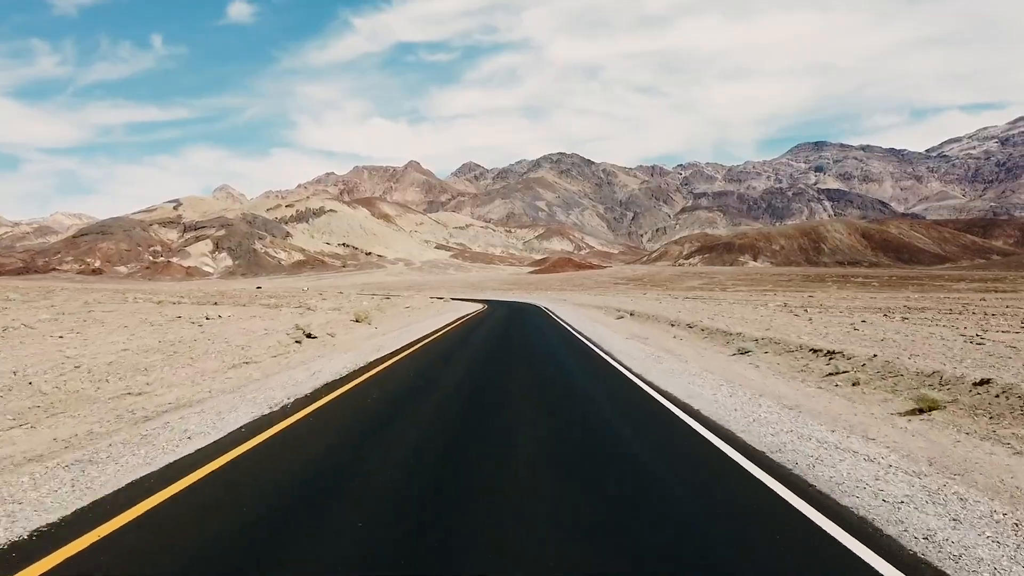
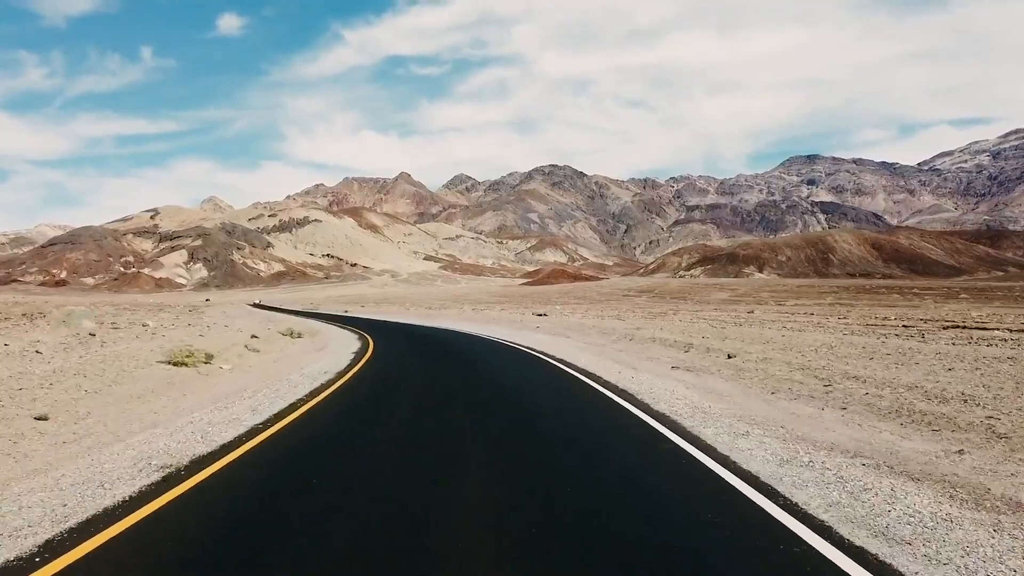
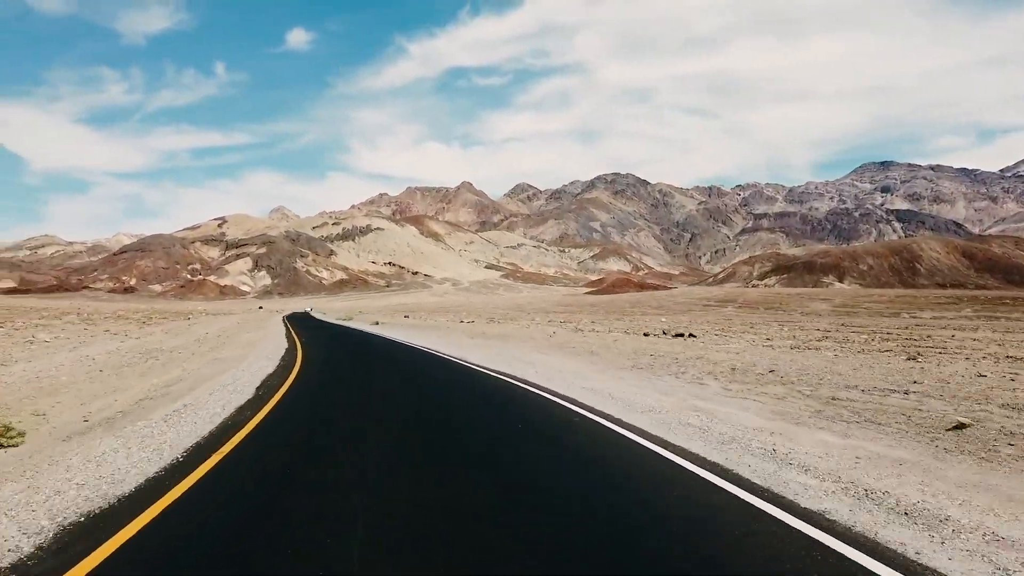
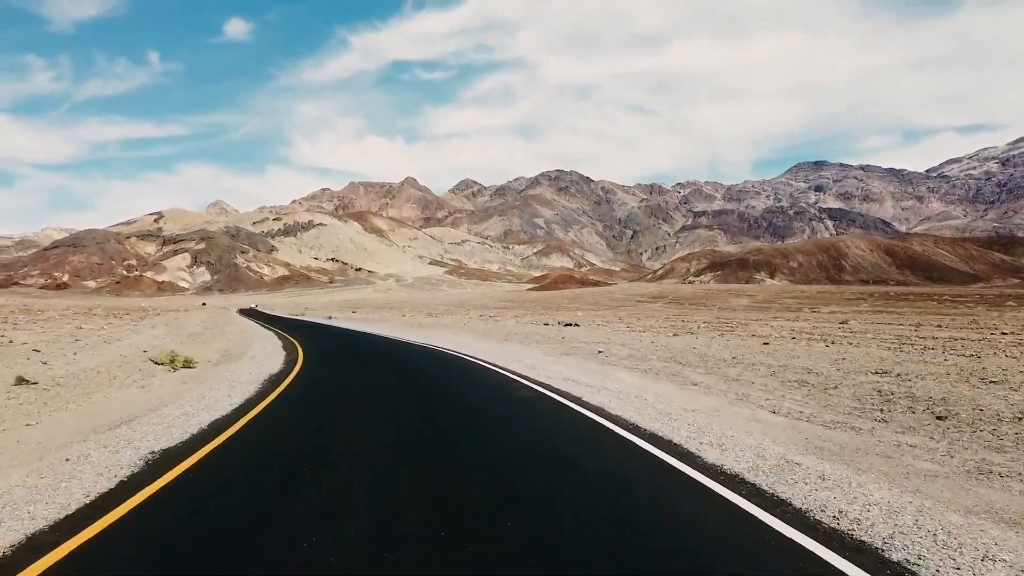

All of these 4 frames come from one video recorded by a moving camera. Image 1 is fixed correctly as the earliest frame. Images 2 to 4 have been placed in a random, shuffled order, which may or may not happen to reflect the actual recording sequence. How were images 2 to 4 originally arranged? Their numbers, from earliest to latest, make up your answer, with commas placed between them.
2, 4, 3
